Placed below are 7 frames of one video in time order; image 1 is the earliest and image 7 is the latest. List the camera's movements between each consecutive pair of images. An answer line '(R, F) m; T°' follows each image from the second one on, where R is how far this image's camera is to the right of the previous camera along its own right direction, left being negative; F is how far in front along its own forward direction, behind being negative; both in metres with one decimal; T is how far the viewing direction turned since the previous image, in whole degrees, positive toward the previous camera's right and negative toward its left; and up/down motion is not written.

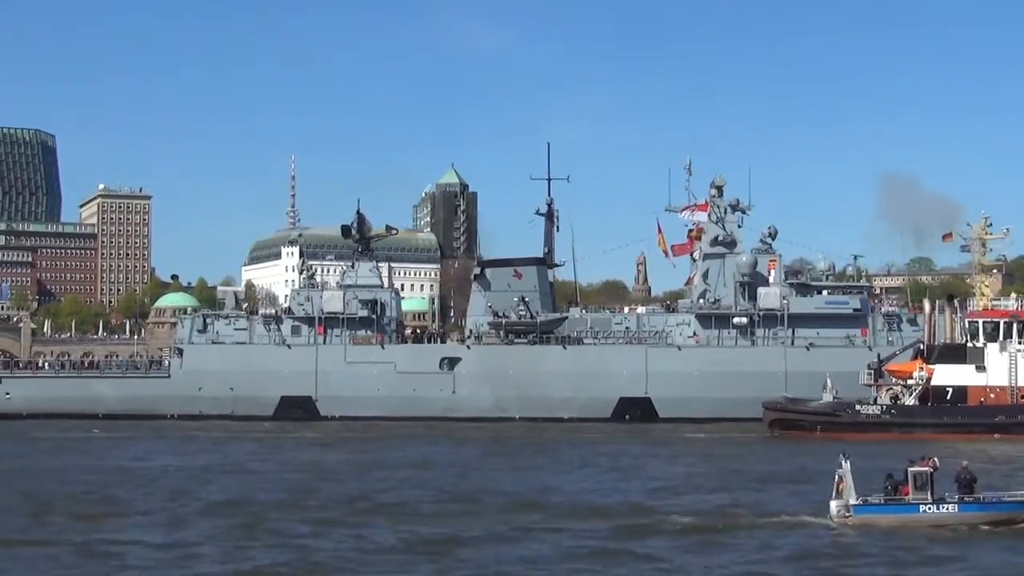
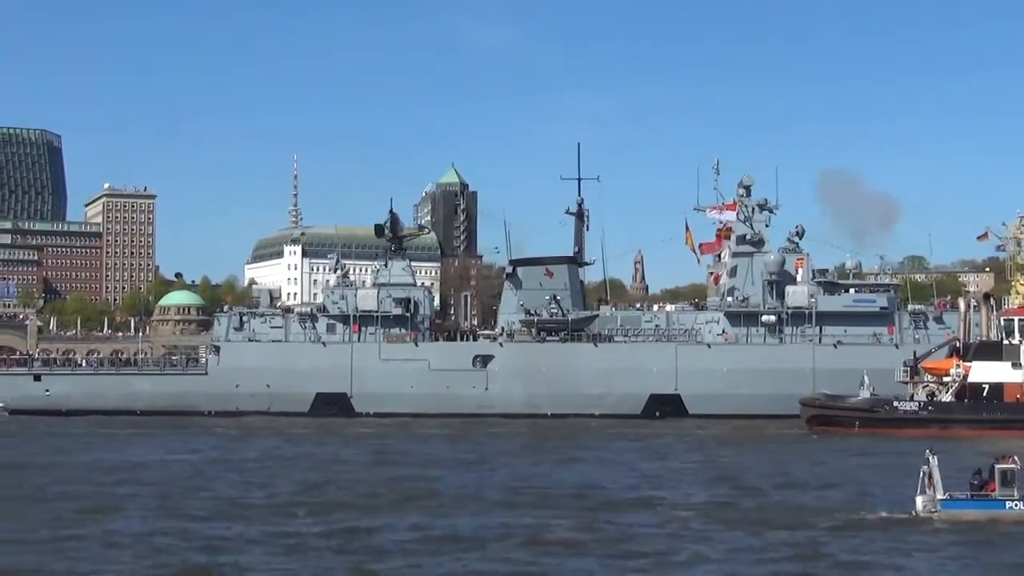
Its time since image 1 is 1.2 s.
(-1.5, -0.4) m; +1°
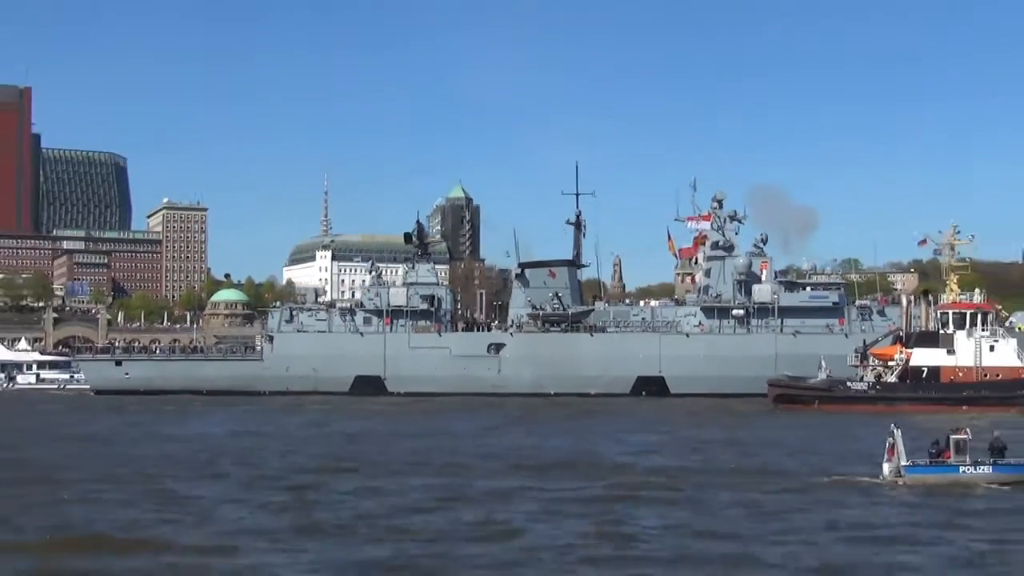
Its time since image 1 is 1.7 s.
(+0.6, -5.0) m; -2°
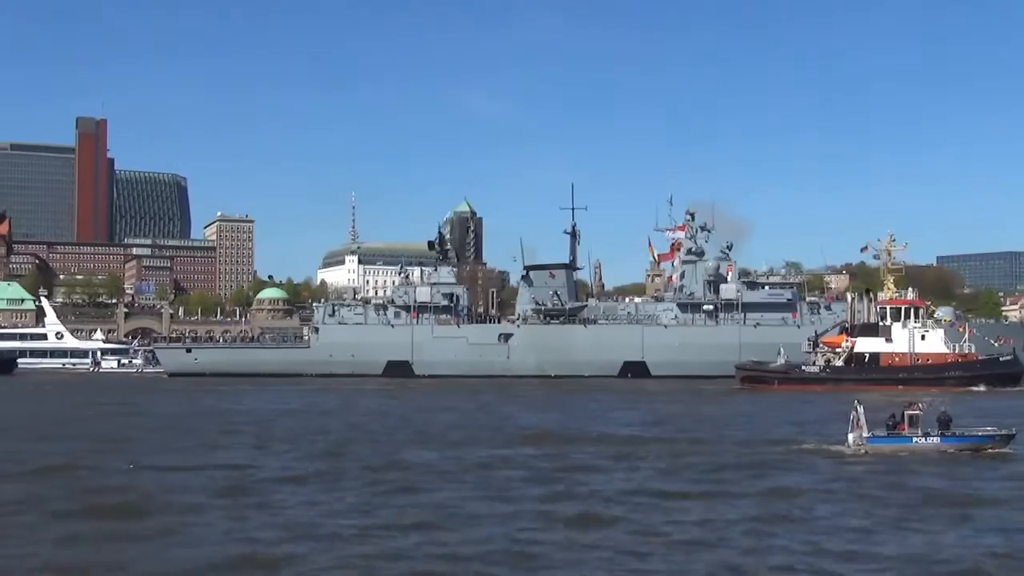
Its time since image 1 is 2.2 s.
(+0.8, -6.2) m; -2°
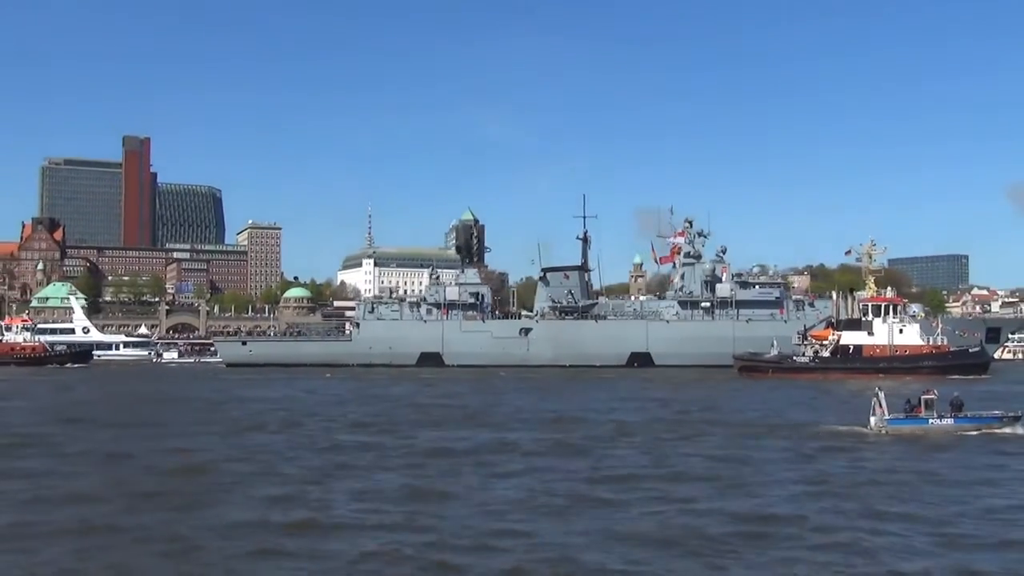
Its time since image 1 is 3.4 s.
(-0.4, -4.9) m; -1°
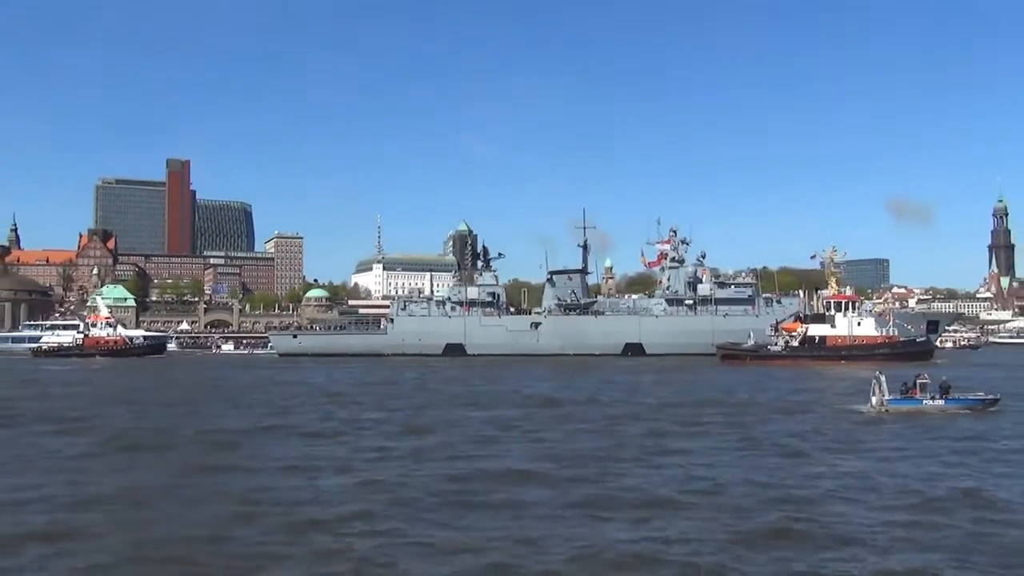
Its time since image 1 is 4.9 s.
(-0.5, -7.4) m; 0°
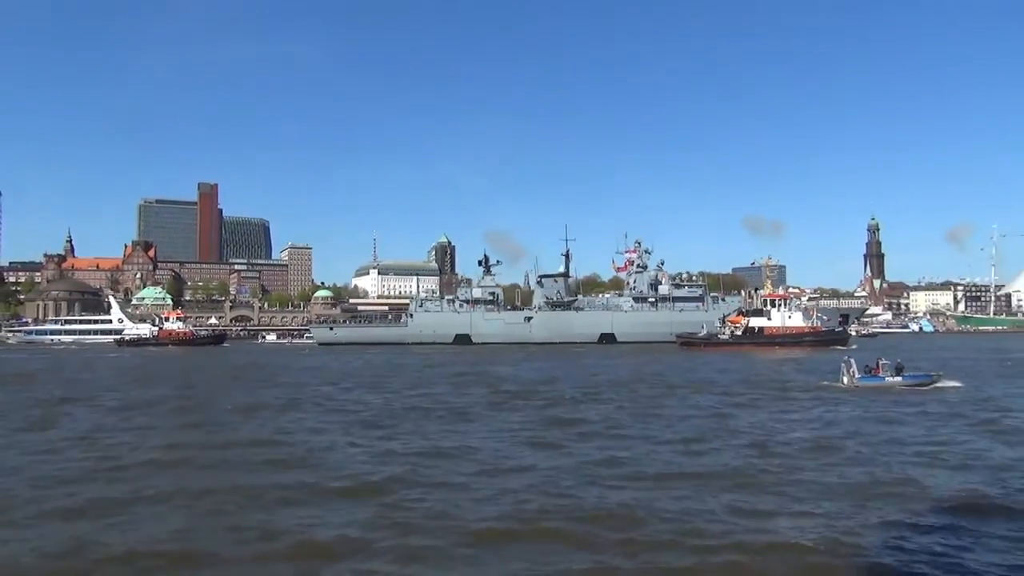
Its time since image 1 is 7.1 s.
(-1.1, -11.9) m; +1°
